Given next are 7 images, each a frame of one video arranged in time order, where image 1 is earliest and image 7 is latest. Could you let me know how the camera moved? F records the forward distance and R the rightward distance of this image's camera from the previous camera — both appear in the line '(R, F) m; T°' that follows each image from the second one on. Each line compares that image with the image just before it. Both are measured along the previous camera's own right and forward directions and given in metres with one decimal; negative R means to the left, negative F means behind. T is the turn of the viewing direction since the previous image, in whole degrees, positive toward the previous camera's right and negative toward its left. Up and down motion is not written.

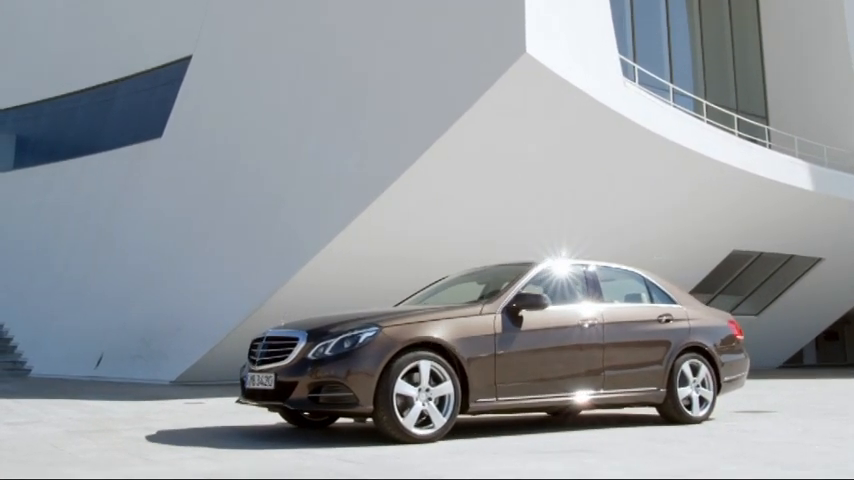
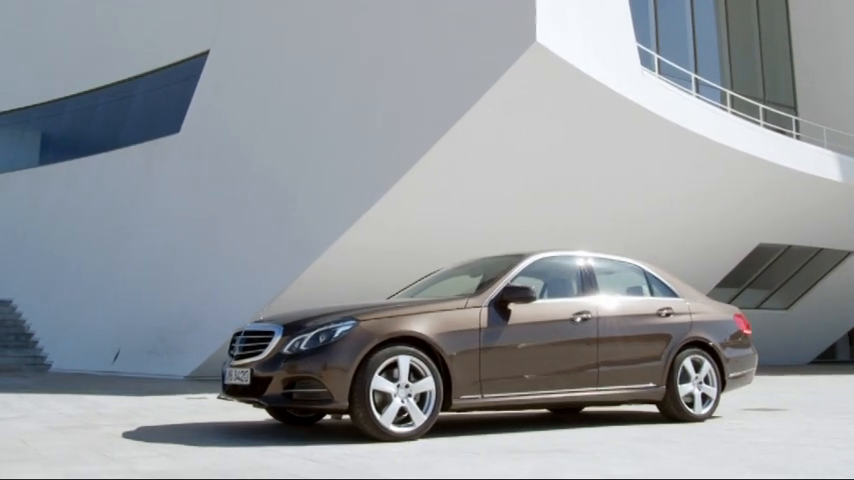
(+0.4, +0.2) m; -2°
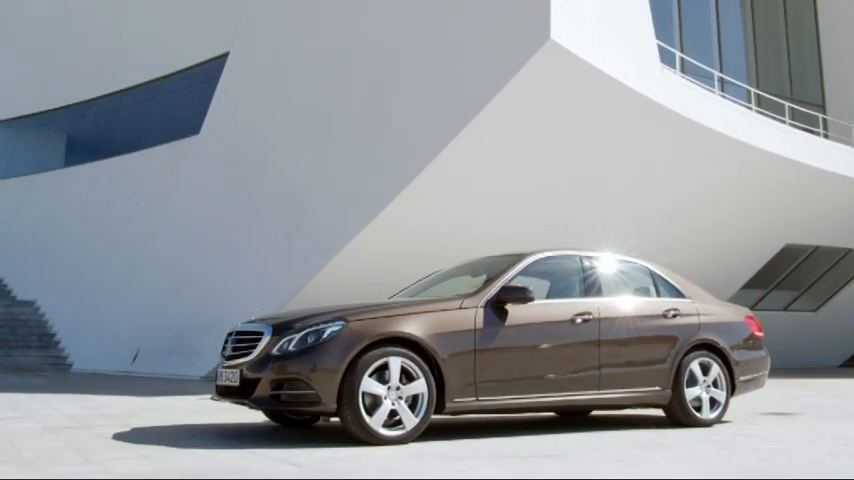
(+0.2, +0.1) m; -2°
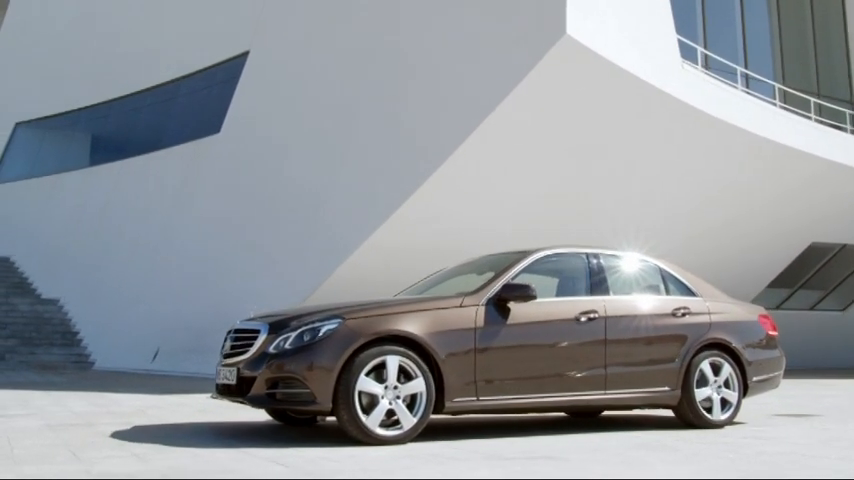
(+0.2, +0.1) m; -2°
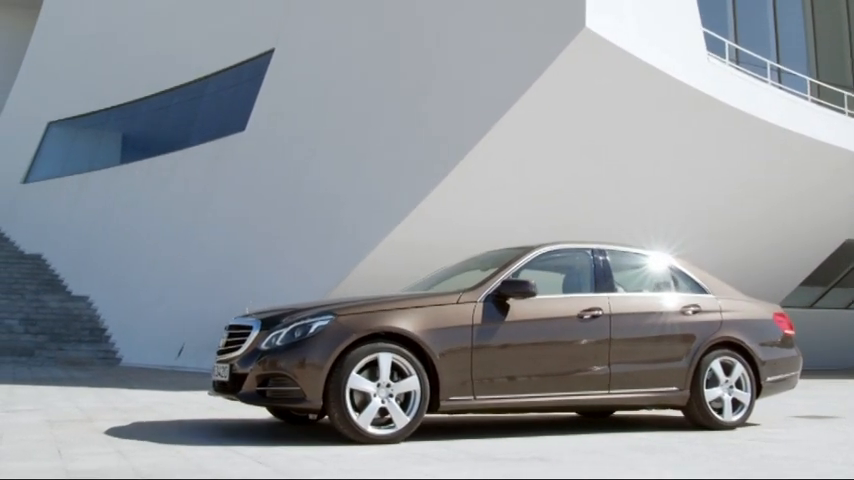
(+0.3, +0.1) m; -2°
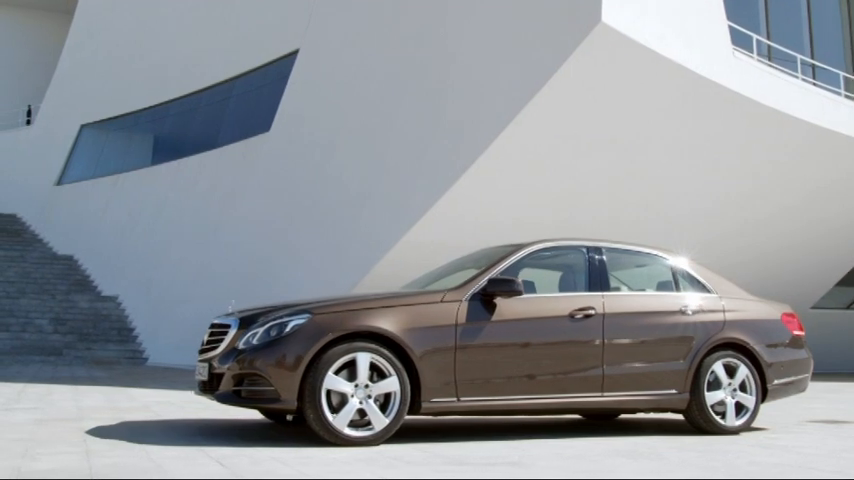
(+0.4, +0.2) m; -3°
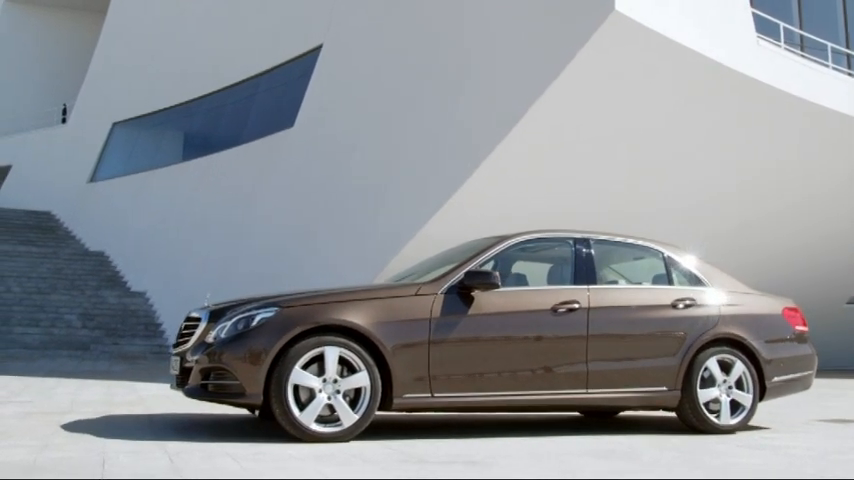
(+0.4, +0.2) m; -3°
